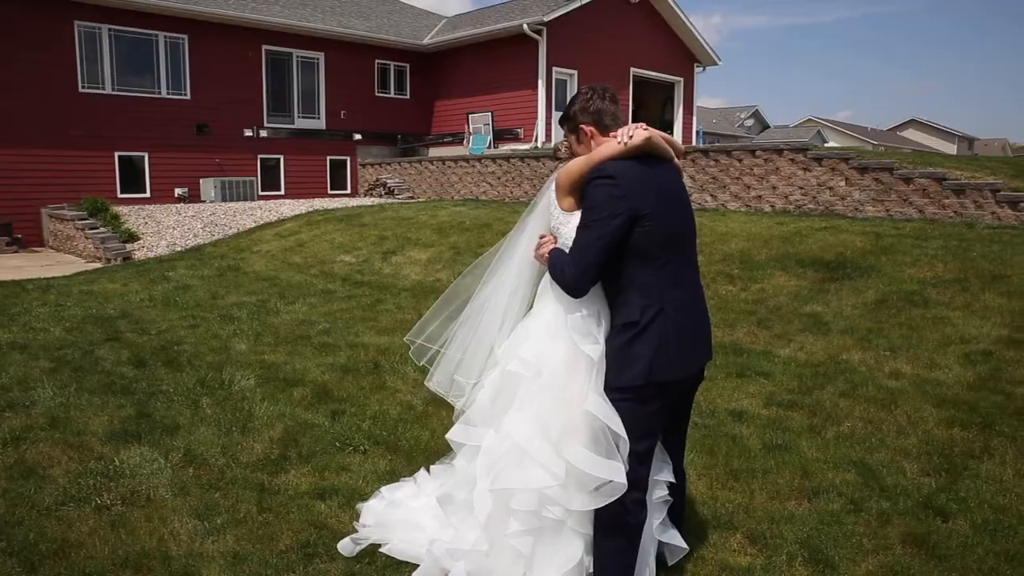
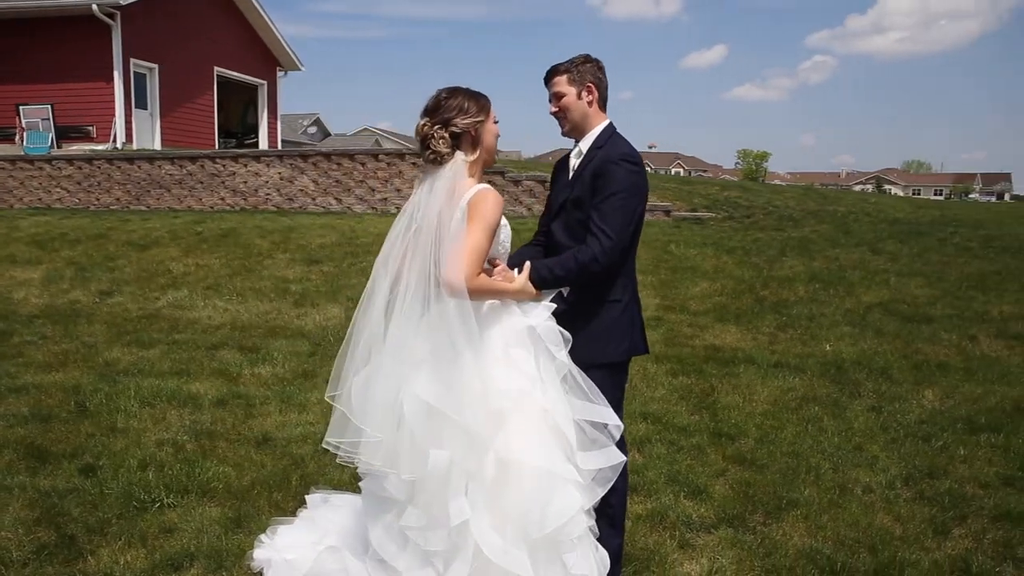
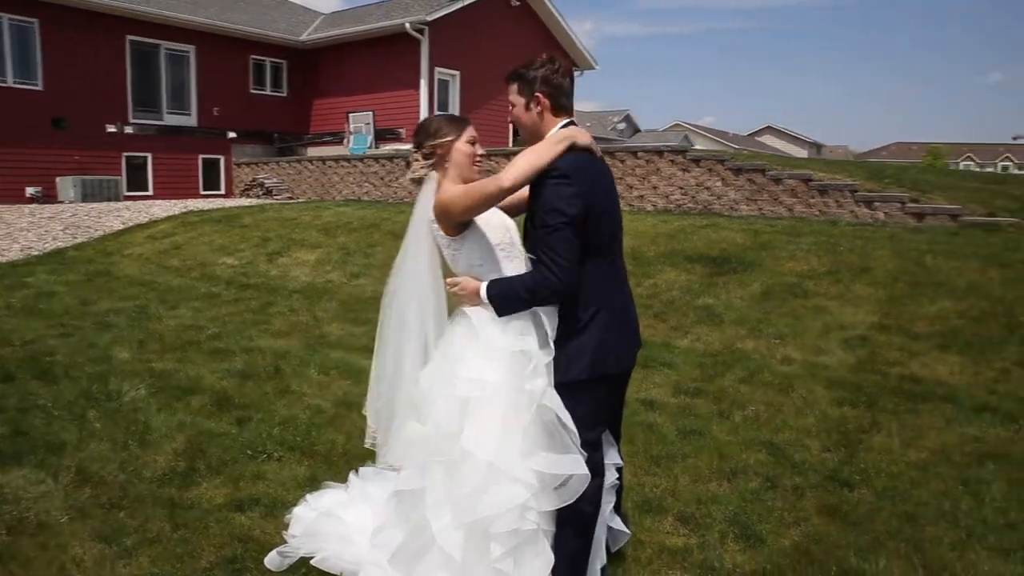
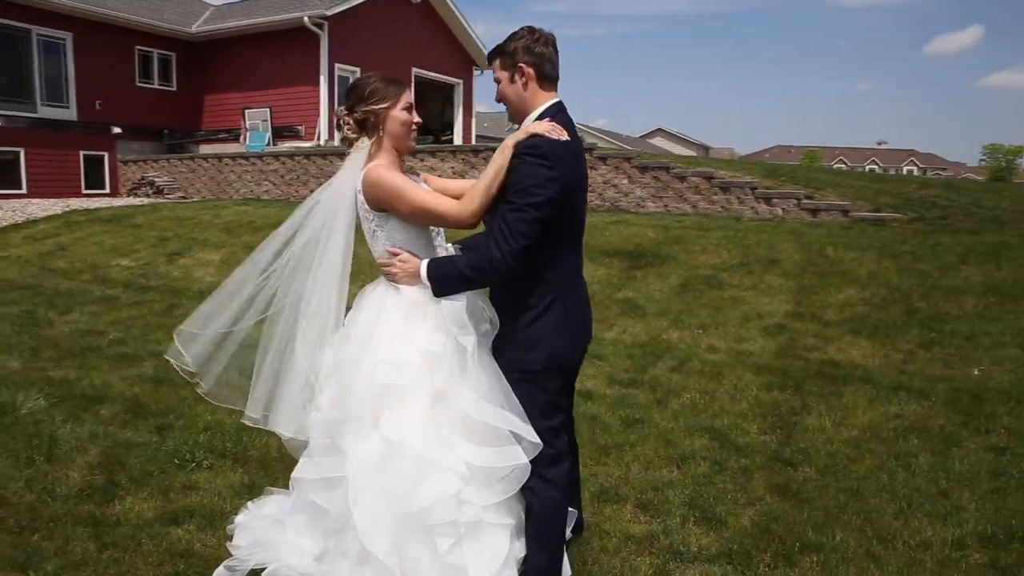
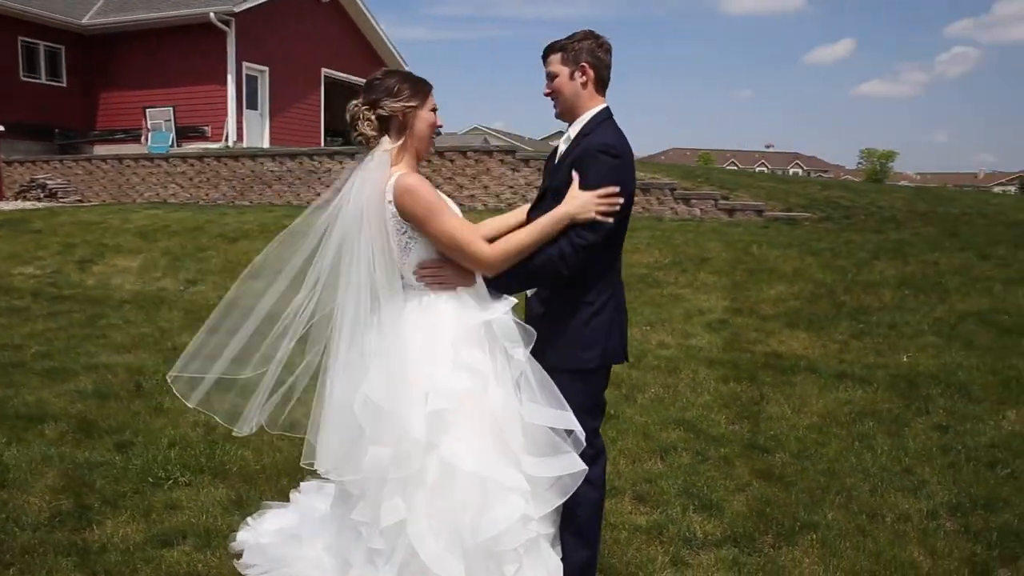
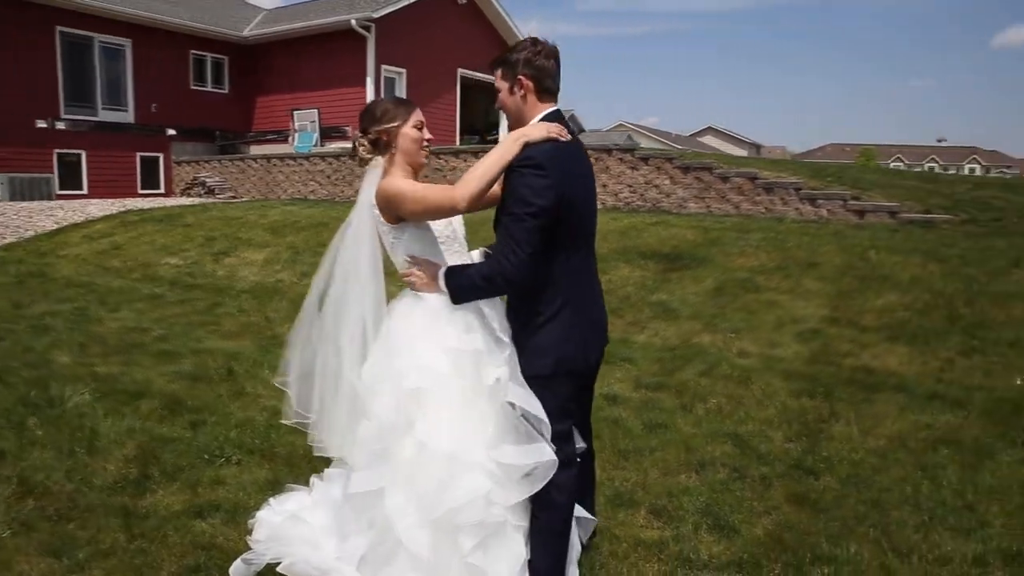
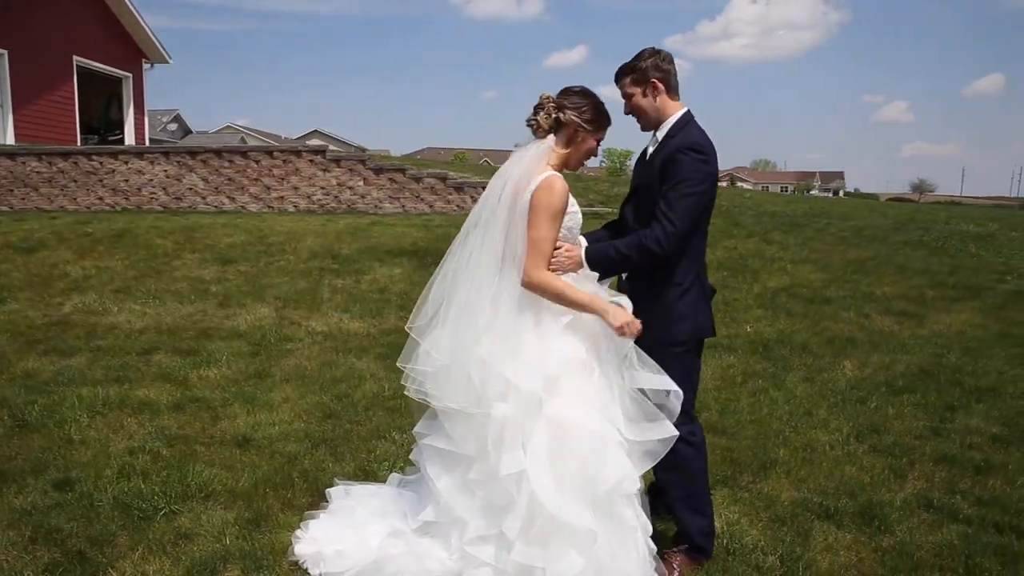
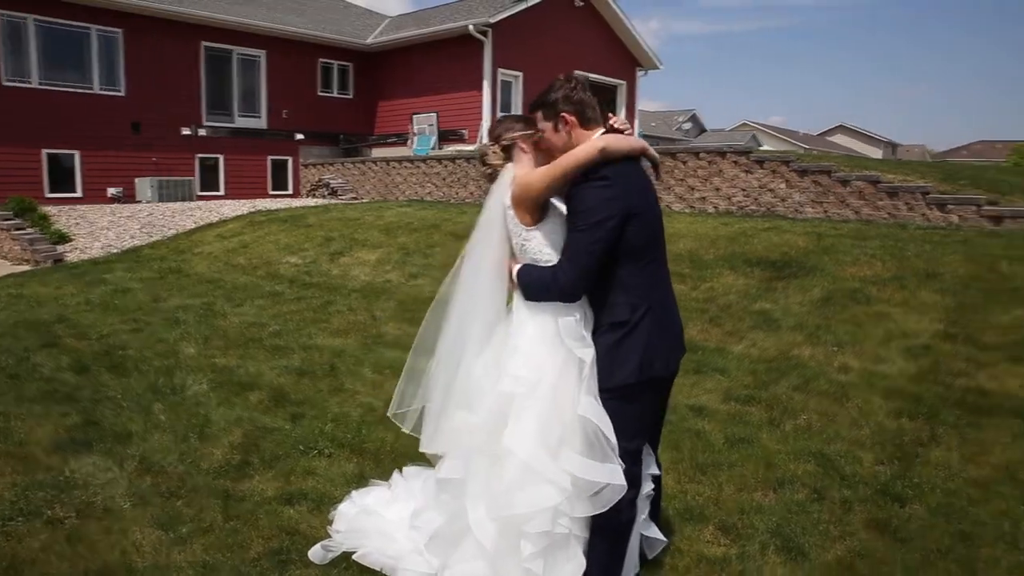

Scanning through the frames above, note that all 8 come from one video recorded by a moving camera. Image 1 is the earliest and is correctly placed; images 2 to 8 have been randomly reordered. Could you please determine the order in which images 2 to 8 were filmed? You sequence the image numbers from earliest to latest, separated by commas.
8, 3, 6, 4, 5, 2, 7
